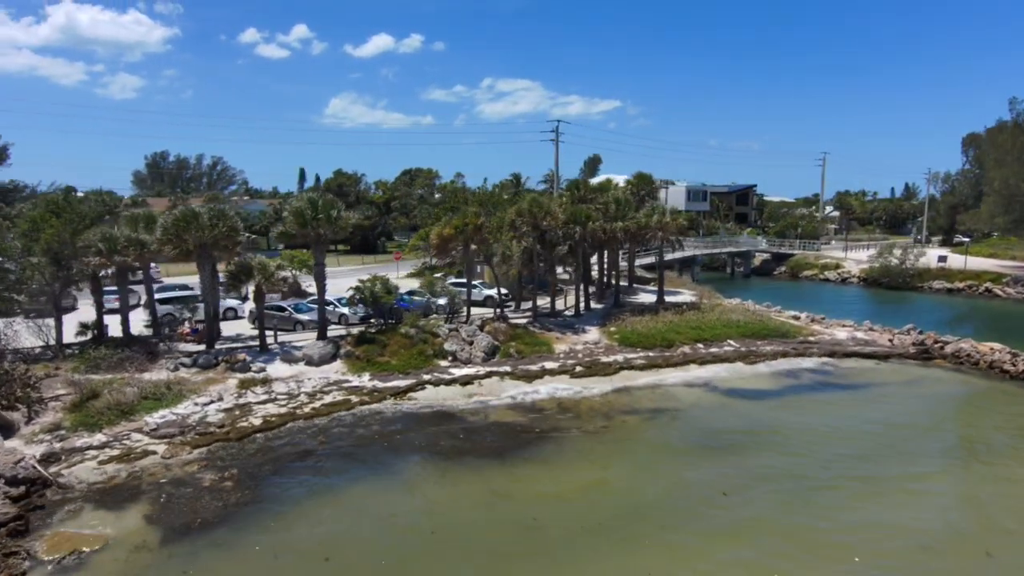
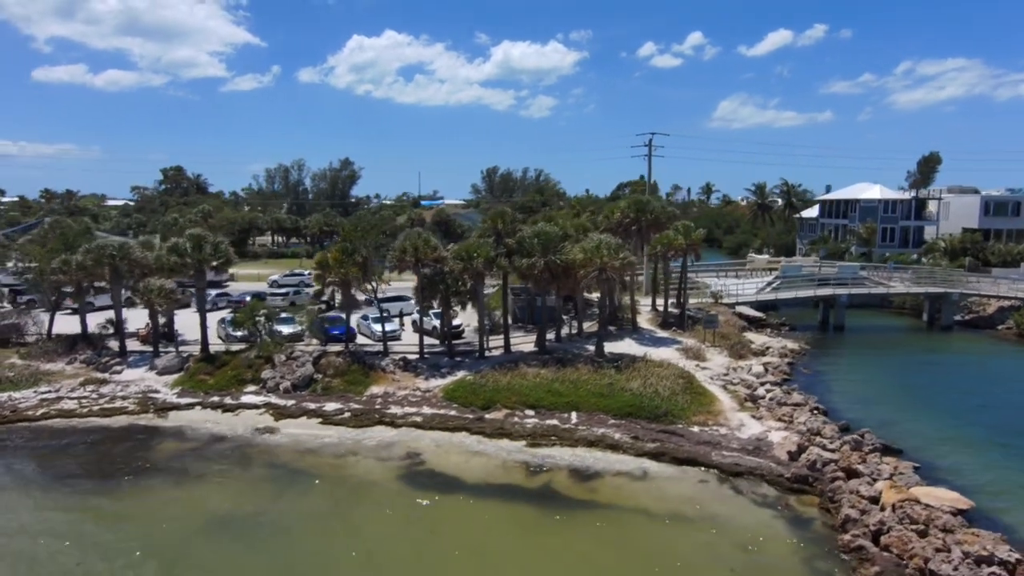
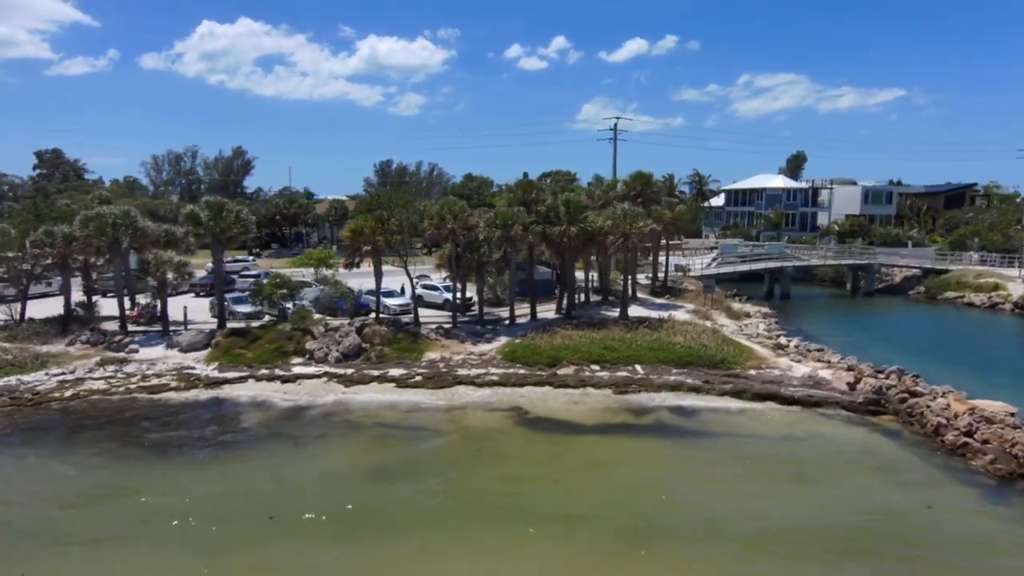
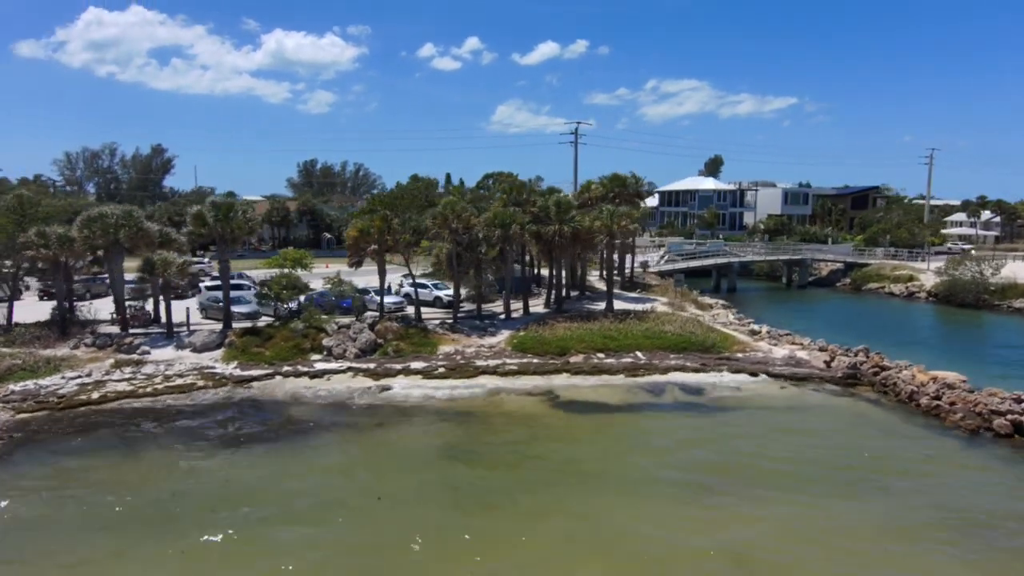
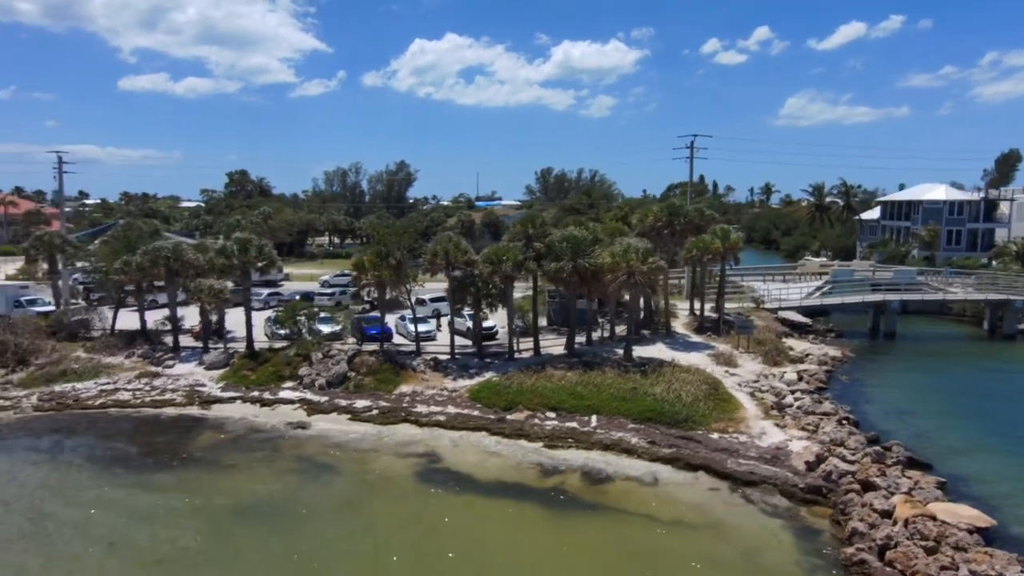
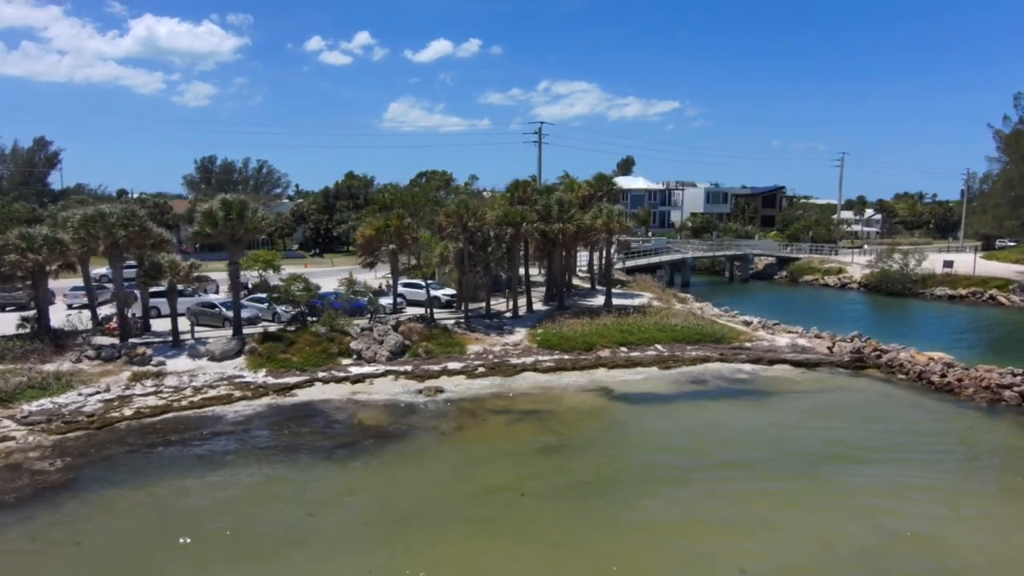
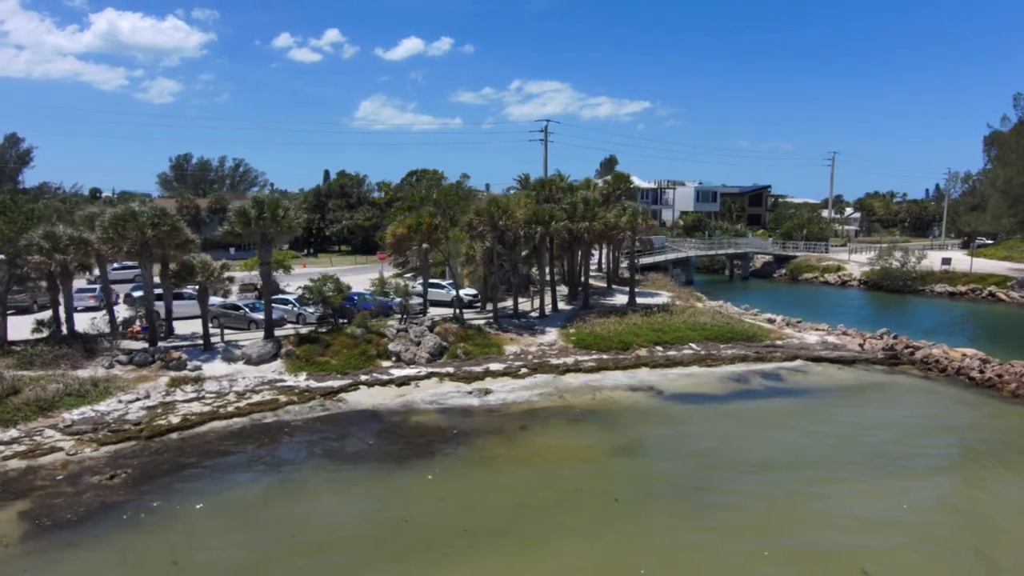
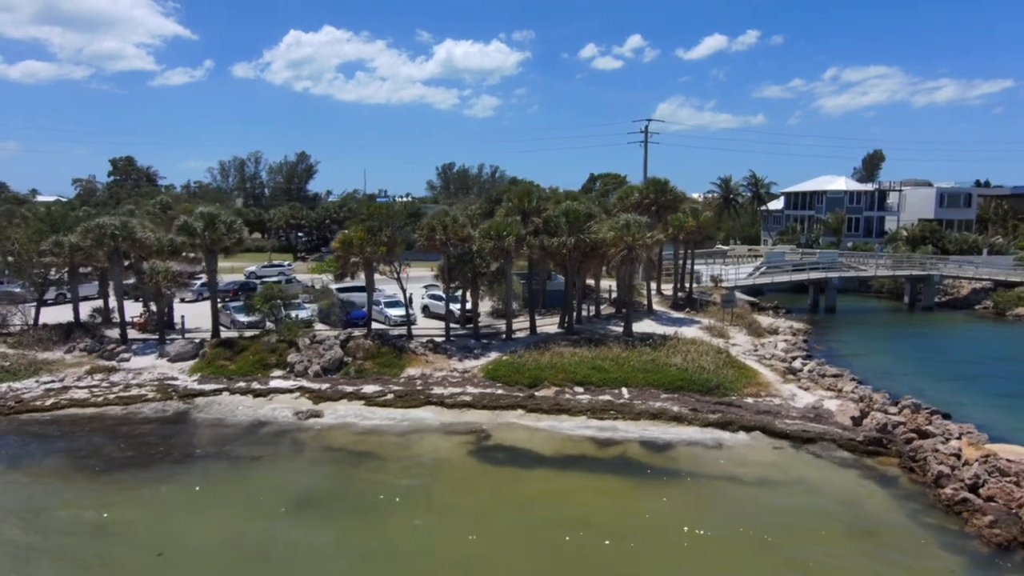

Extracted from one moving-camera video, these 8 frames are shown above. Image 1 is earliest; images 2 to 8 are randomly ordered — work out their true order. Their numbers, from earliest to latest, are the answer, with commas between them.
7, 6, 4, 3, 8, 2, 5
